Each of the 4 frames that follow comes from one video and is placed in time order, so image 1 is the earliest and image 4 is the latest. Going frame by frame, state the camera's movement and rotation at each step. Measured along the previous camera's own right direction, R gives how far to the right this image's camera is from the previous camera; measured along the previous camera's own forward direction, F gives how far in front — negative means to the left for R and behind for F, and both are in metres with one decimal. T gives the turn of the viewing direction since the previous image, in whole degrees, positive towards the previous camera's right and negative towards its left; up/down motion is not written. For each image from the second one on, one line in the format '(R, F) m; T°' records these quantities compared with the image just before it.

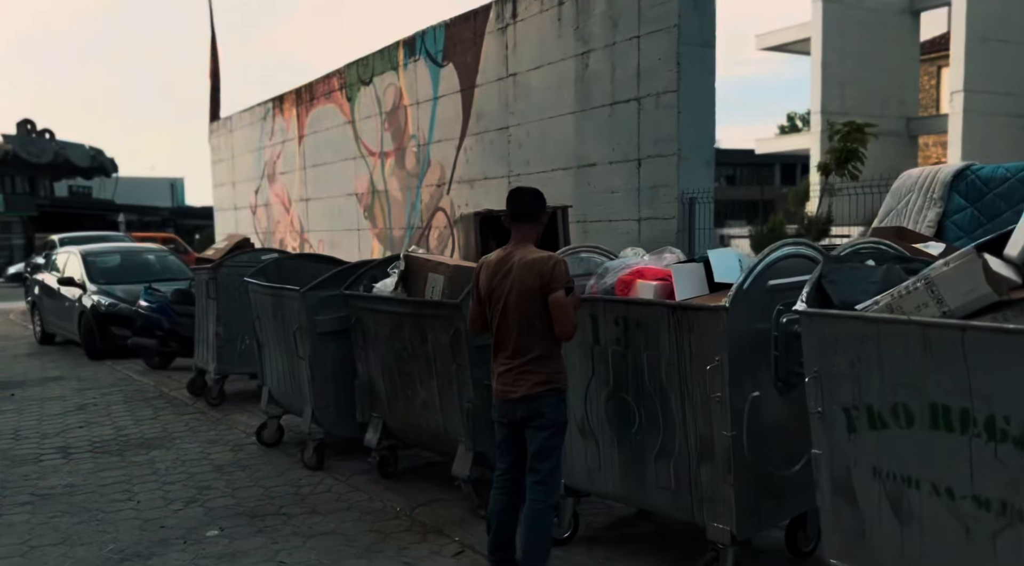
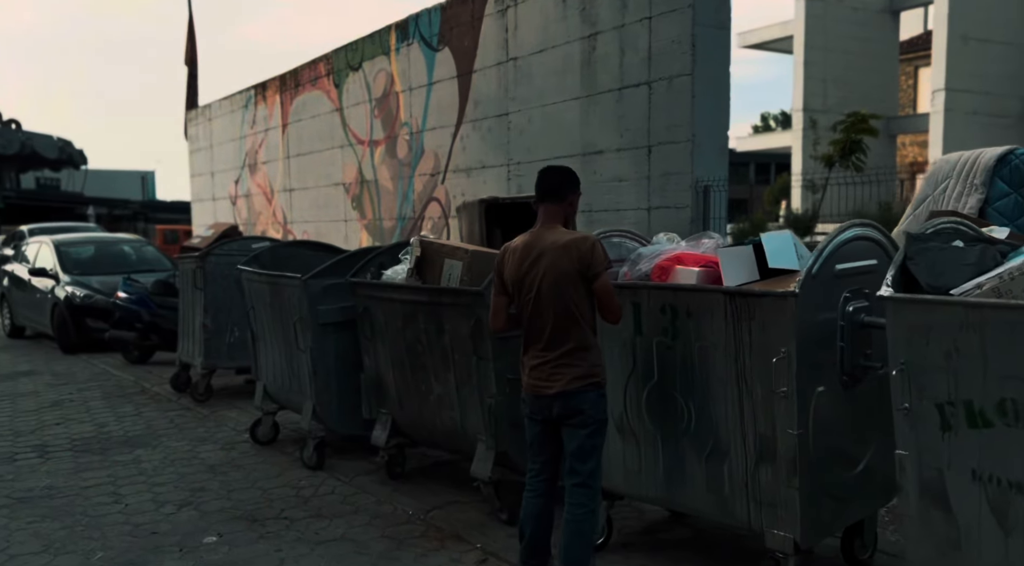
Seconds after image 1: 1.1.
(-0.3, +0.4) m; +2°
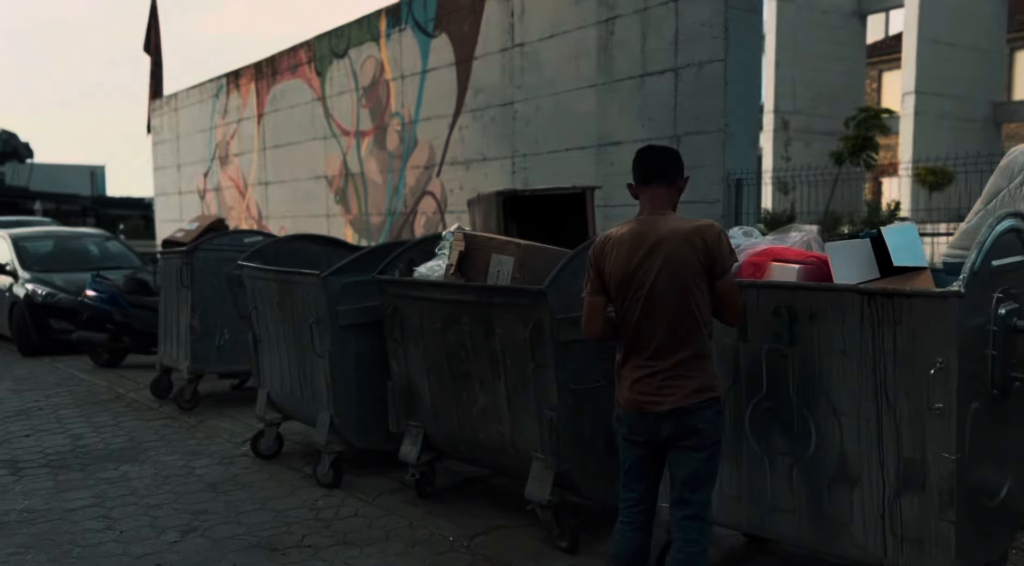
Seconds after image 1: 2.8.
(-0.5, +0.6) m; +3°
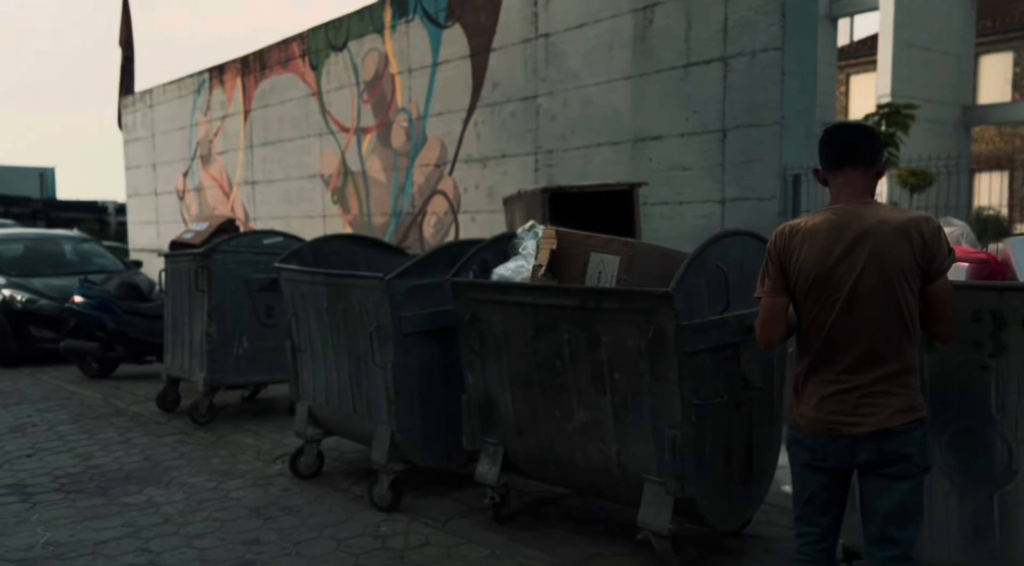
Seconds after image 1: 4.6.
(-0.7, +0.5) m; +3°
